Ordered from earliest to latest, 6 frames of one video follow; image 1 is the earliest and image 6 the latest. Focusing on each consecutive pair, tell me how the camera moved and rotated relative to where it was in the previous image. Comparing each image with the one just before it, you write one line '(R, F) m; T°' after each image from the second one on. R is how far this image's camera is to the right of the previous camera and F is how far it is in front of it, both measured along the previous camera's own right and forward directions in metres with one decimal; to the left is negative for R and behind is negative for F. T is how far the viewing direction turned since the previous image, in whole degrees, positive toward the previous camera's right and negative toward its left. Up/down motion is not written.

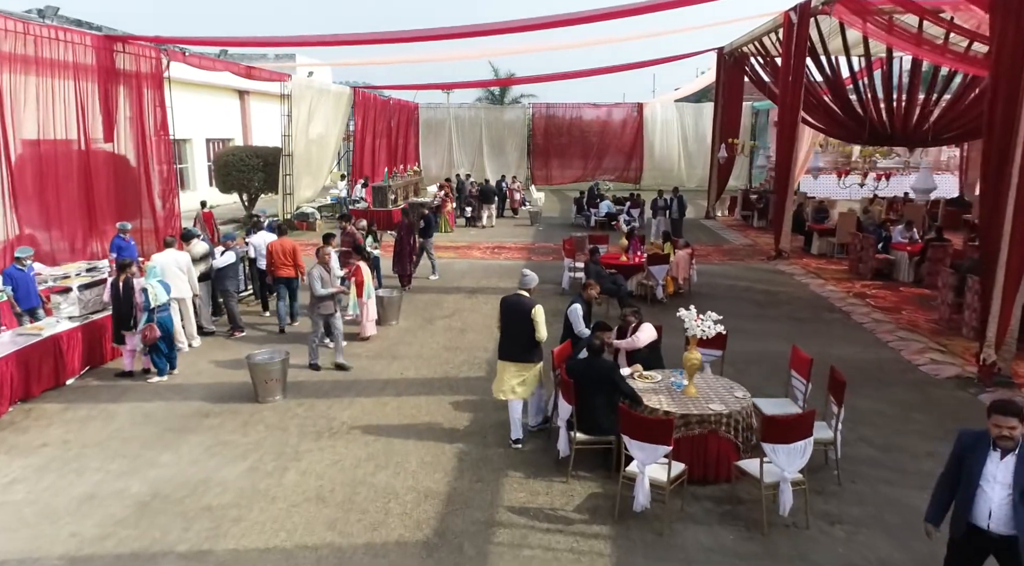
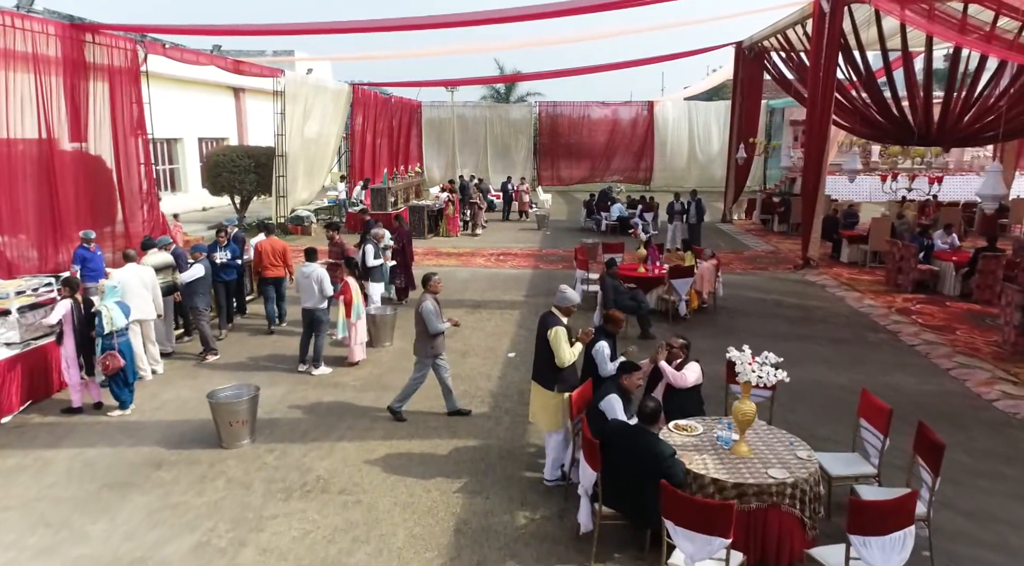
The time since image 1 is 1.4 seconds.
(0.0, +1.0) m; 0°
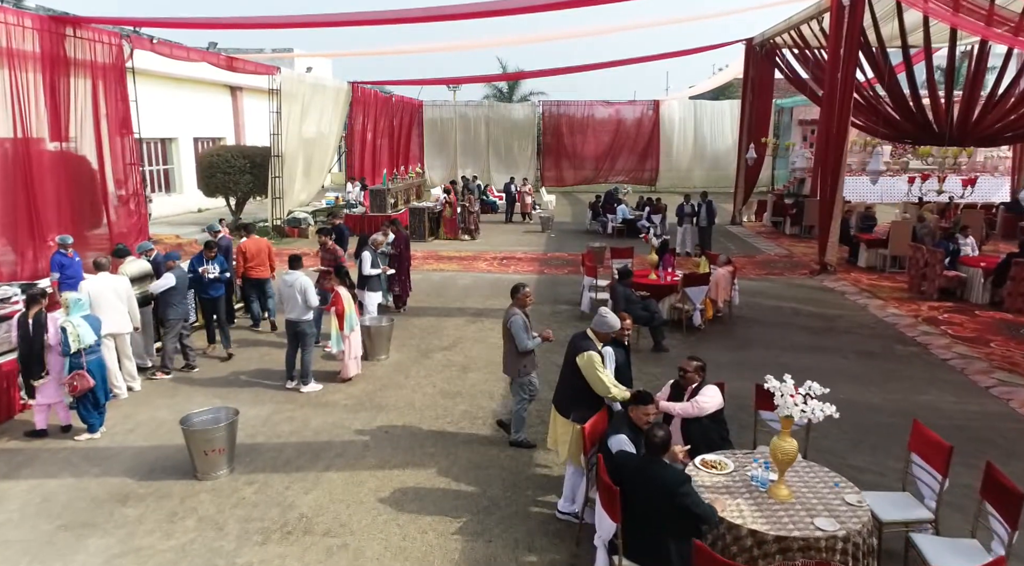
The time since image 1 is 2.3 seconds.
(0.0, +0.5) m; 0°
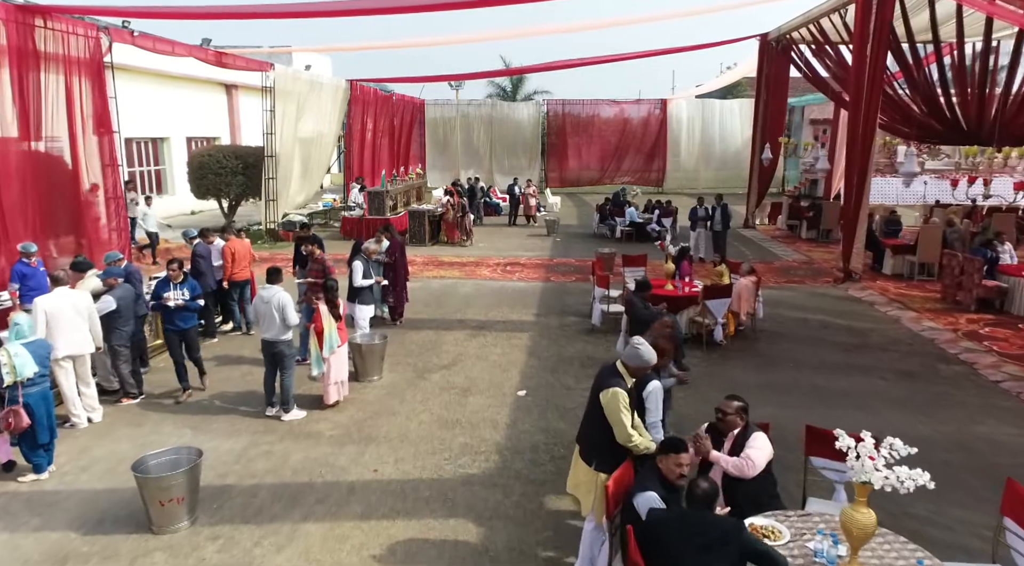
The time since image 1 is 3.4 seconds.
(0.0, +0.7) m; 0°
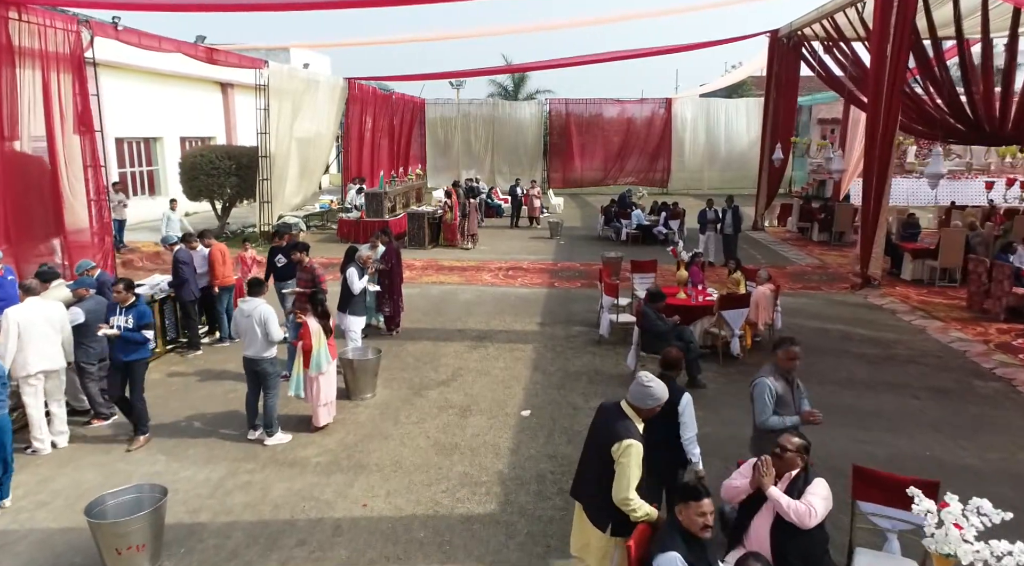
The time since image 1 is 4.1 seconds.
(0.0, +0.5) m; 0°
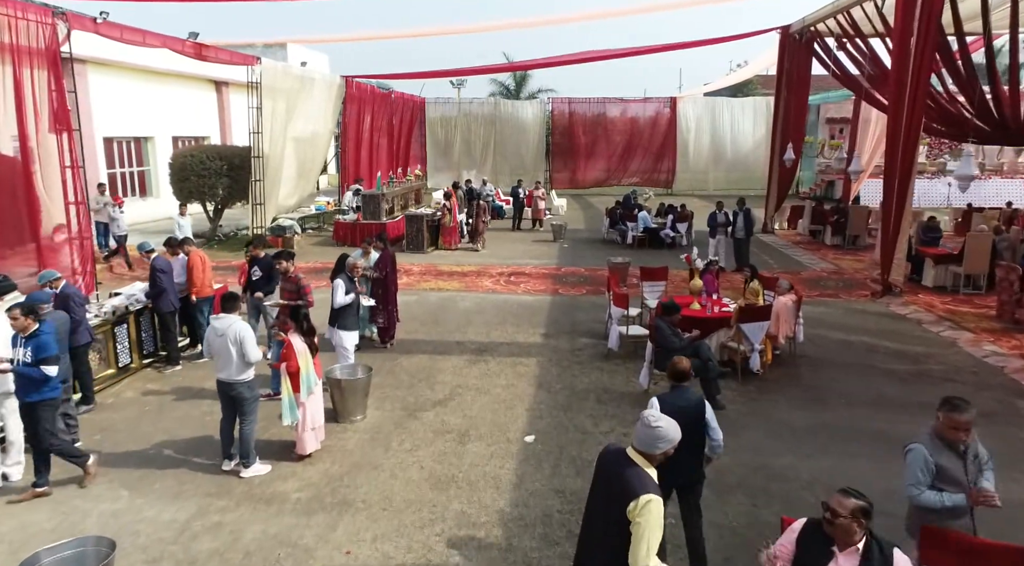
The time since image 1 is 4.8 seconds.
(0.0, +0.6) m; 0°
